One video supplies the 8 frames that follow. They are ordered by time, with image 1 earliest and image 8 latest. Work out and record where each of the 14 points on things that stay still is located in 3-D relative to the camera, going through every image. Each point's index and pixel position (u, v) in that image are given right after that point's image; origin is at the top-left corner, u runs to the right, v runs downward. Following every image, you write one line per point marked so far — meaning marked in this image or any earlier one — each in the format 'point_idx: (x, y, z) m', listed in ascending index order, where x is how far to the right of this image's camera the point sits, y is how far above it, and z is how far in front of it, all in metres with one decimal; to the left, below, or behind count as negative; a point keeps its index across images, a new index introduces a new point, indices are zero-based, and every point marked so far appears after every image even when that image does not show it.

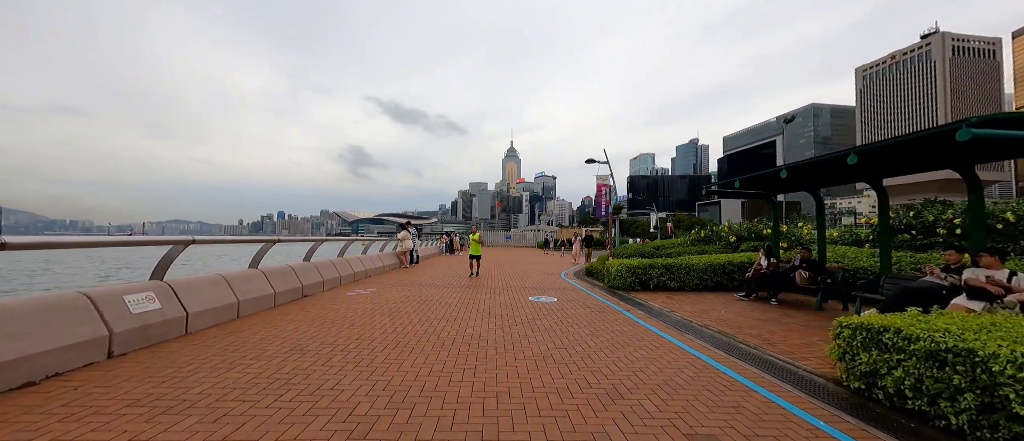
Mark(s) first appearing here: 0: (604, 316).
0: (+1.7, -1.7, +6.2) m
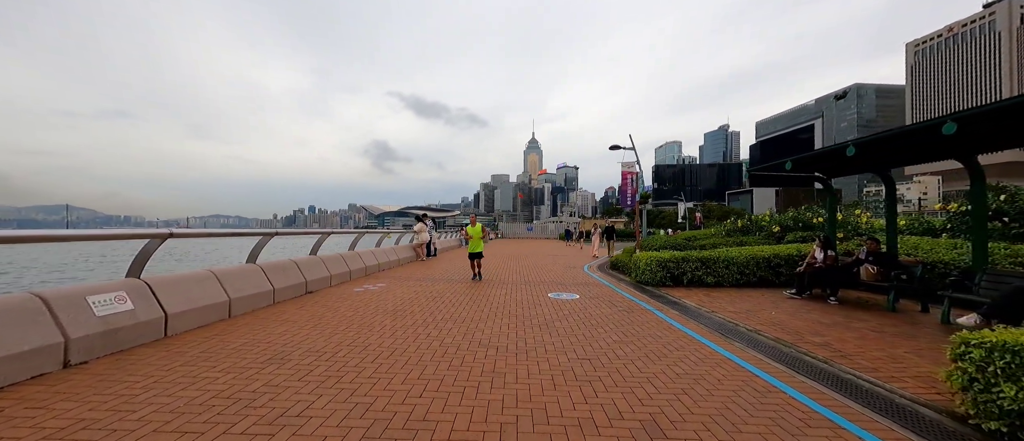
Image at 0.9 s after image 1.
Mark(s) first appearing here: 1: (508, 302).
0: (+1.9, -1.5, +5.5) m
1: (-0.1, -1.6, +6.6) m
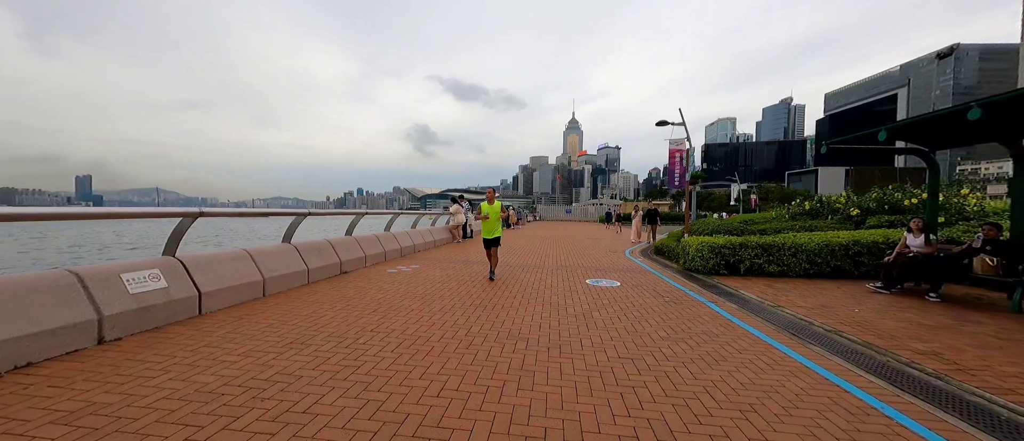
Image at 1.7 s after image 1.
0: (+2.4, -1.3, +4.9) m
1: (+0.5, -1.2, +6.2) m
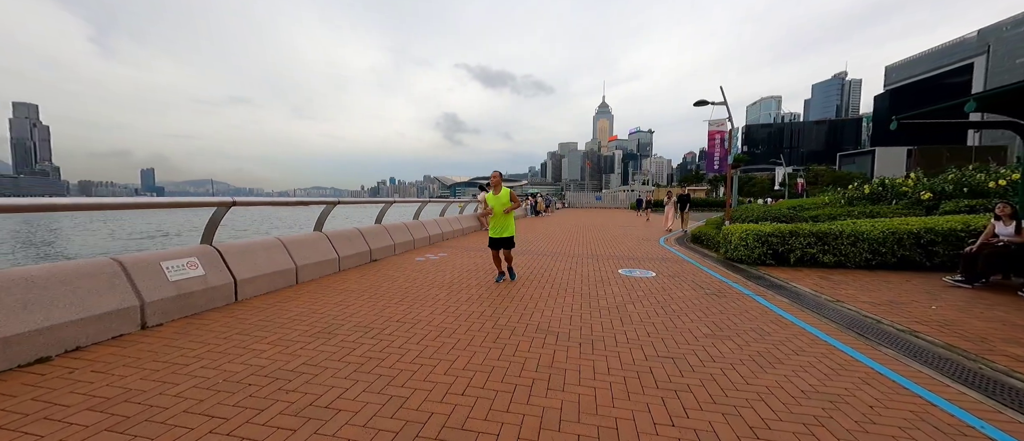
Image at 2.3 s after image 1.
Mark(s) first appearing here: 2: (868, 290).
0: (+2.8, -1.1, +4.5) m
1: (+1.0, -1.0, +6.0) m
2: (+5.3, -1.0, +5.1) m
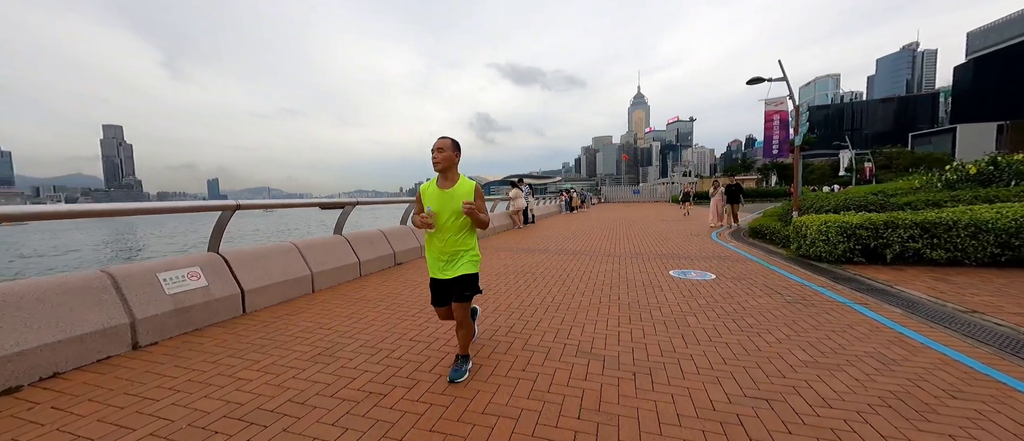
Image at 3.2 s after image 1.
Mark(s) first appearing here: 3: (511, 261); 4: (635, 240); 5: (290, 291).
0: (+3.2, -1.0, +3.6) m
1: (+1.6, -0.9, +5.2) m
2: (+5.7, -0.9, +3.9) m
3: (0.0, -0.8, +7.1) m
4: (+3.6, -0.6, +10.1) m
5: (-2.7, -0.9, +4.2) m
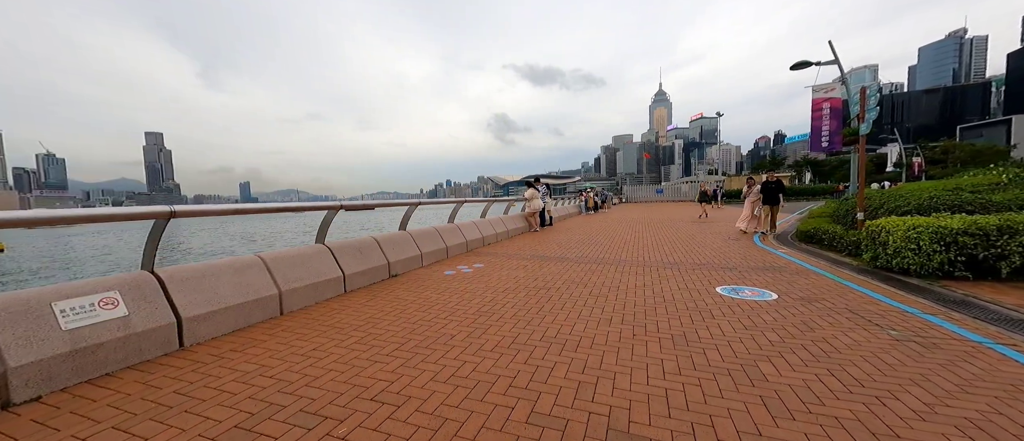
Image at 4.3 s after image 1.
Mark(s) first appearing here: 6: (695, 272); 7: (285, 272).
0: (+3.2, -1.0, +2.5) m
1: (+1.7, -1.0, +4.3) m
2: (+5.8, -0.9, +2.7) m
3: (+0.2, -0.9, +6.2) m
4: (+4.0, -0.6, +9.0) m
5: (-2.6, -1.0, +3.4) m
6: (+3.2, -0.9, +5.9) m
7: (-2.5, -0.5, +4.4) m
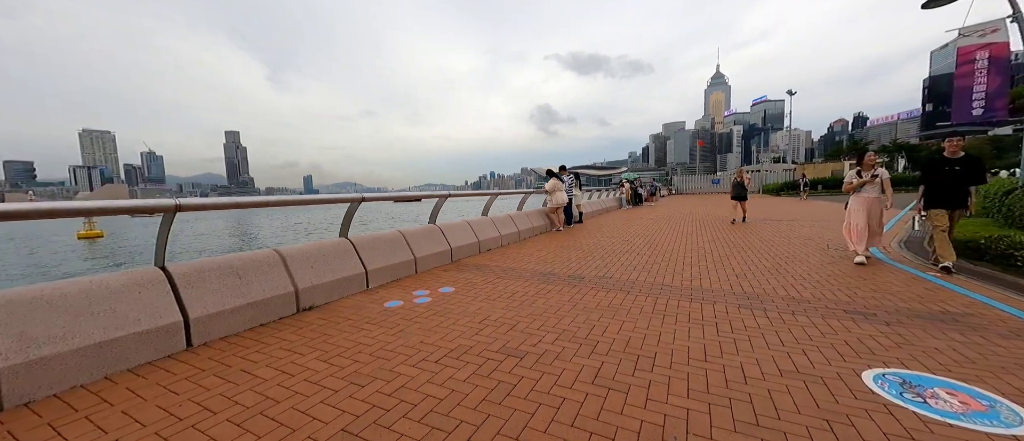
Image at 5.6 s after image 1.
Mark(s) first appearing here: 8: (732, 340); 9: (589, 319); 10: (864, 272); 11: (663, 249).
0: (+2.5, -1.2, +0.1) m
1: (+1.2, -1.1, +2.0) m
2: (+5.1, -1.1, 0.0) m
3: (0.0, -0.9, +4.2) m
4: (+4.2, -0.6, +6.5) m
5: (-3.2, -1.1, +1.7) m
6: (+2.9, -1.0, +3.4) m
7: (-2.9, -0.6, +2.7) m
8: (+1.7, -1.1, +2.5) m
9: (+0.7, -1.0, +3.1) m
10: (+4.9, -0.8, +4.7) m
11: (+3.0, -0.6, +6.7) m
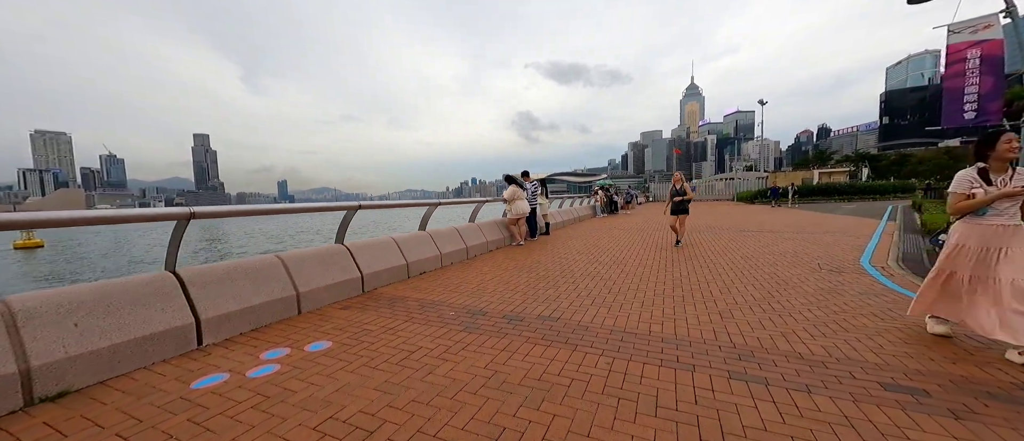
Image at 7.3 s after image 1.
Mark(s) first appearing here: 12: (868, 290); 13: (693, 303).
0: (+1.9, -1.4, -1.0) m
1: (+0.5, -1.3, +0.8) m
2: (+4.4, -1.3, -1.0) m
3: (-0.9, -1.2, +2.9) m
4: (+3.2, -0.9, +5.4) m
5: (-3.9, -1.2, +0.3) m
6: (+2.1, -1.2, +2.3) m
7: (-3.6, -0.8, +1.3) m
8: (+1.0, -1.3, +1.3) m
9: (-0.1, -1.2, +1.8) m
10: (+4.0, -1.0, +3.7) m
11: (+2.0, -0.9, +5.6) m
12: (+4.5, -1.0, +4.1) m
13: (+2.1, -1.0, +3.9) m
